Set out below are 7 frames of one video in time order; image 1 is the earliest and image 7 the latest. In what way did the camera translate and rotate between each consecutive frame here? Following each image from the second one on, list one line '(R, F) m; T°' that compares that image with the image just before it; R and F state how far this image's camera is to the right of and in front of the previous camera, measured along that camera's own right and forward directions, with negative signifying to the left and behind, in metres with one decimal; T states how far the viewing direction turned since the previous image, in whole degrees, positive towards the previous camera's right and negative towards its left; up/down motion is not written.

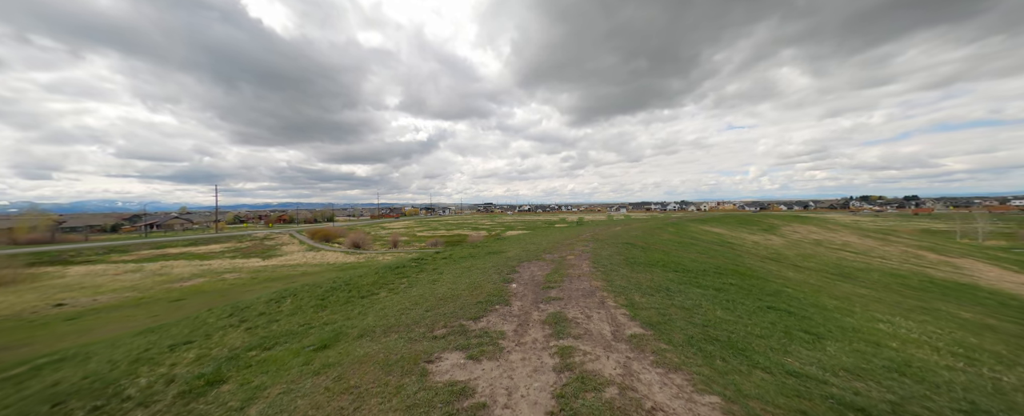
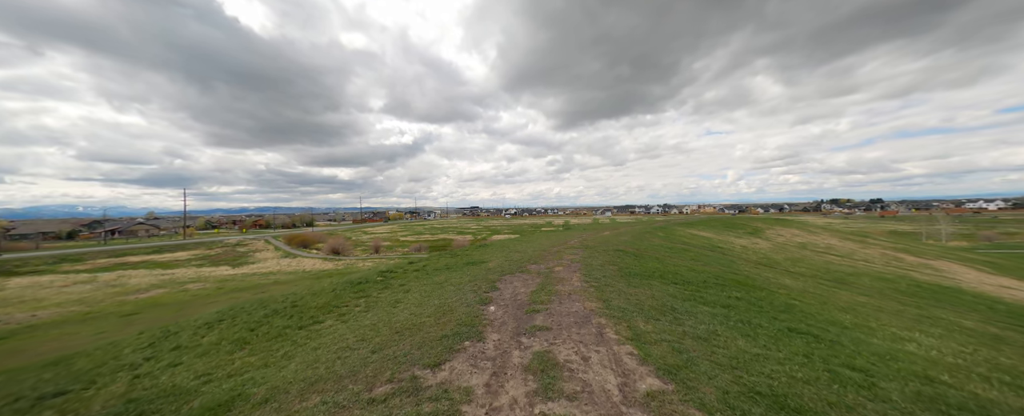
(+0.3, +2.0) m; +3°
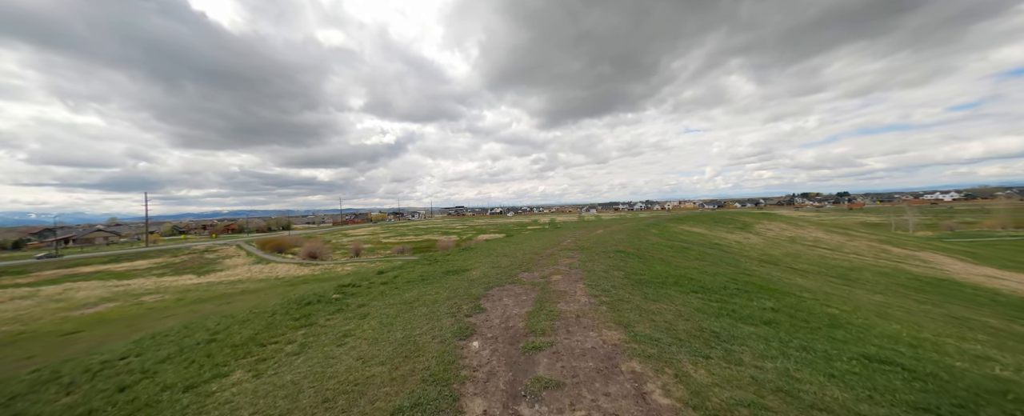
(-0.1, +2.8) m; +3°
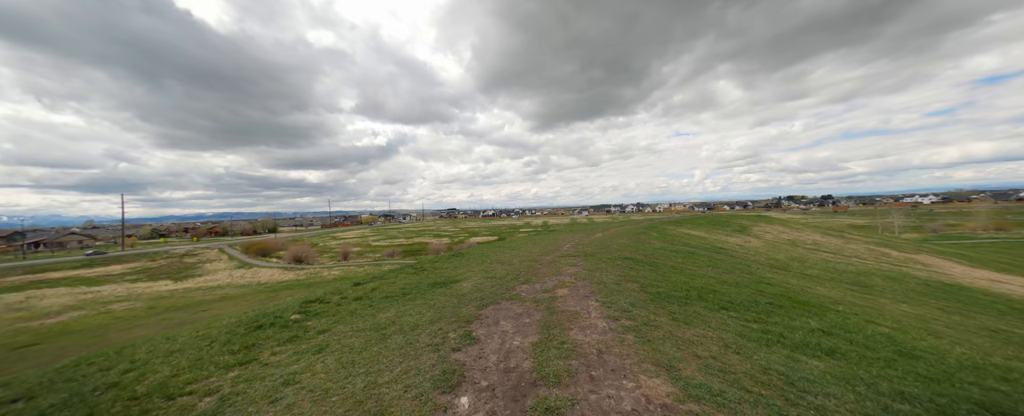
(-0.2, +2.0) m; +1°
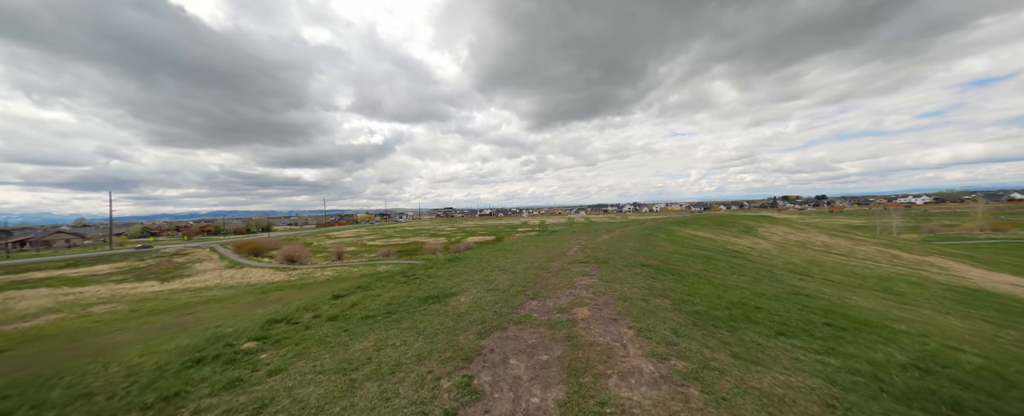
(-0.4, +2.1) m; +1°
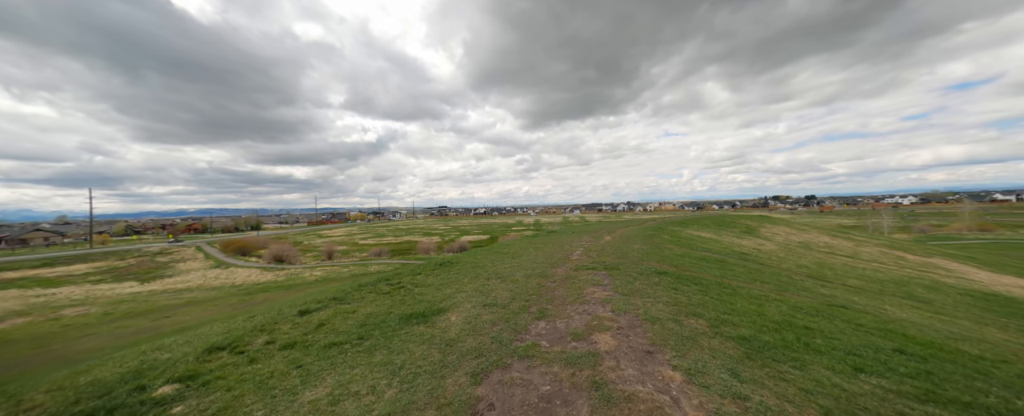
(-0.2, +2.0) m; +1°
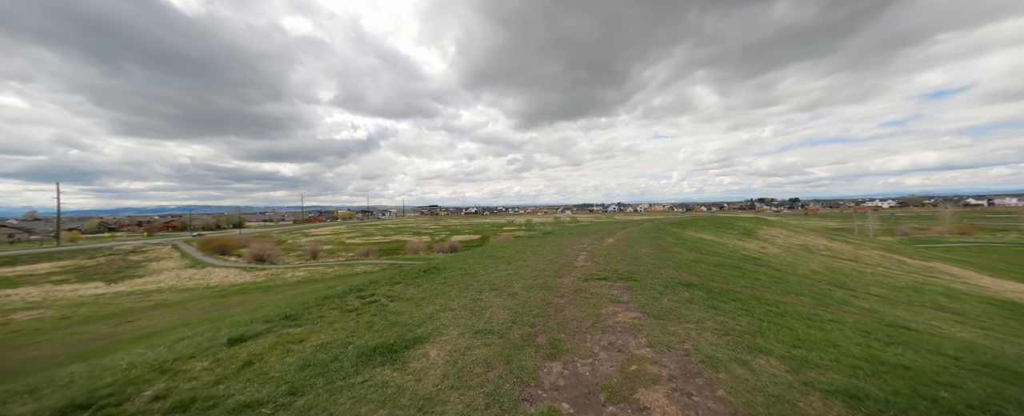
(-0.3, +2.5) m; +2°
